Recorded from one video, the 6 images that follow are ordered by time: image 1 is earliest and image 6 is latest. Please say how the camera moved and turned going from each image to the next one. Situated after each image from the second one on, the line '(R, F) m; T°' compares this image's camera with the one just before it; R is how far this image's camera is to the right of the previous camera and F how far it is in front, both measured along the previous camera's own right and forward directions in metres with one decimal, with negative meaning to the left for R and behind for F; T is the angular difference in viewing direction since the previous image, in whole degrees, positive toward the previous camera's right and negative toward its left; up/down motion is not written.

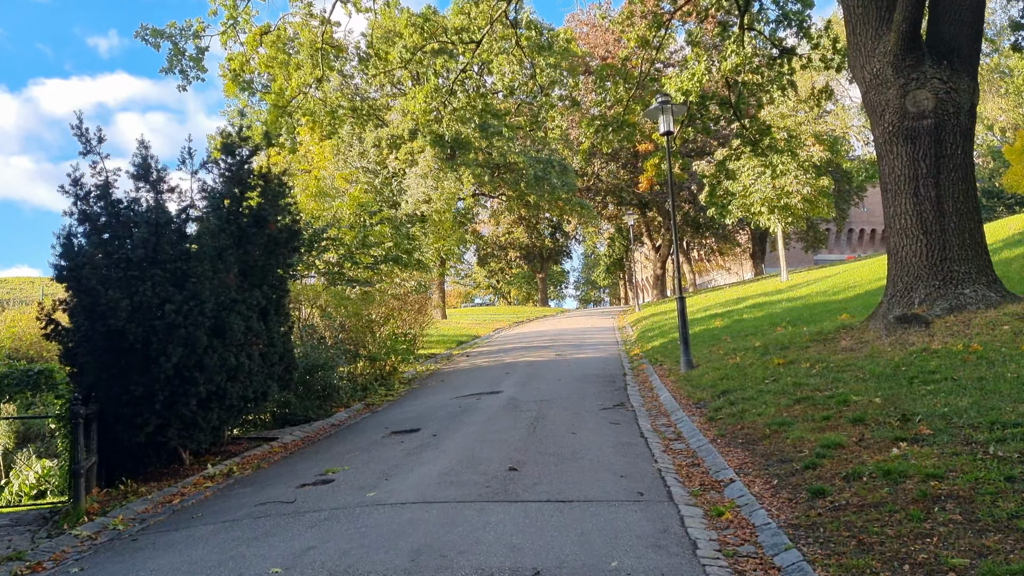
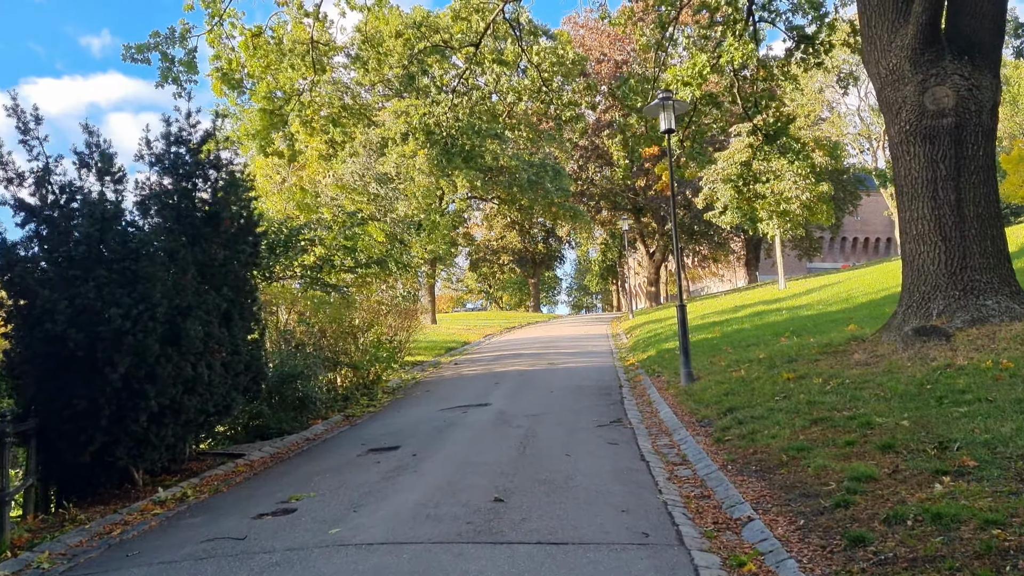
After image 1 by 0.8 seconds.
(0.0, +0.8) m; +1°
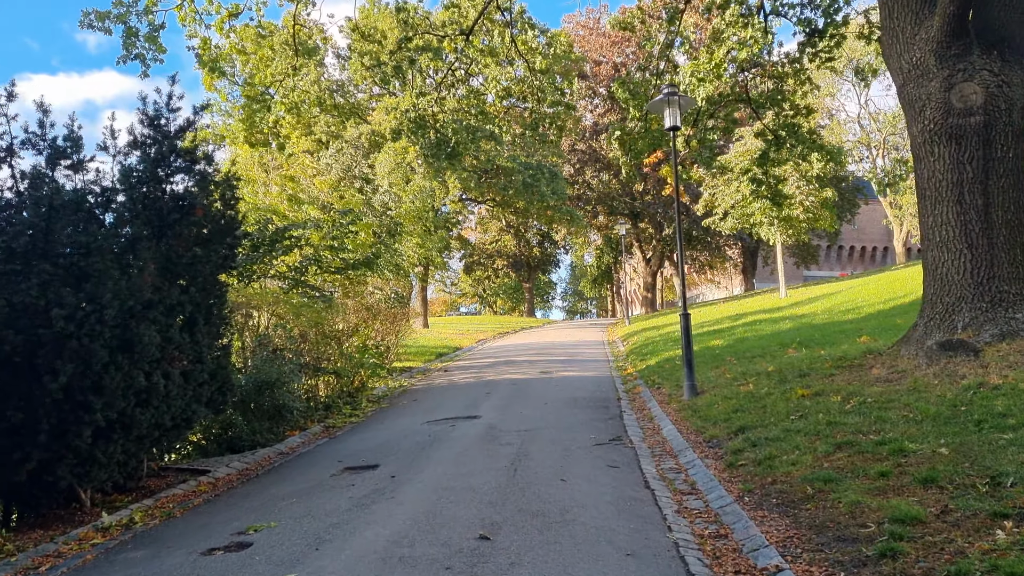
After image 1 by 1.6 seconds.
(0.0, +0.8) m; 0°
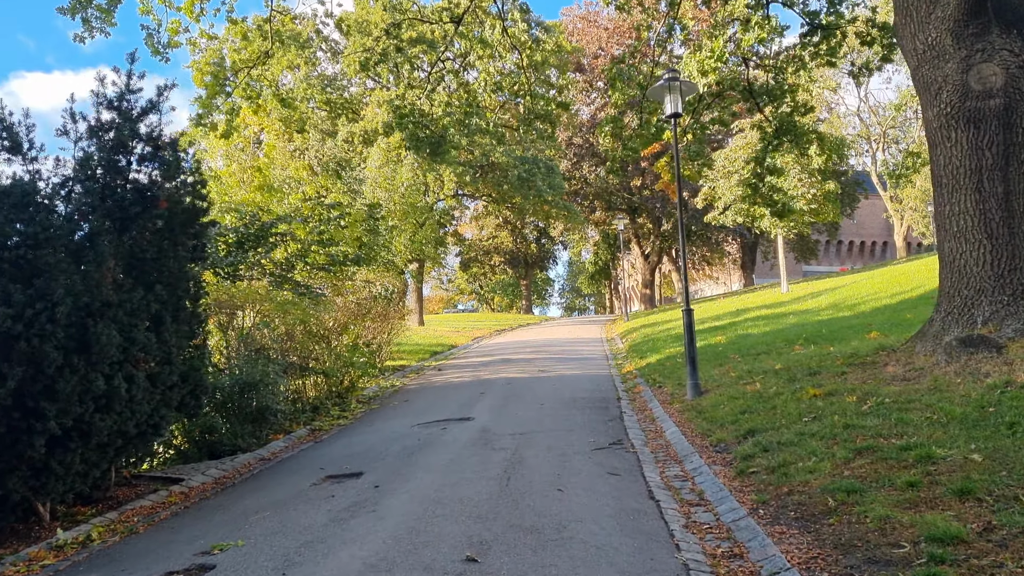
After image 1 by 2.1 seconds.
(0.0, +0.5) m; 0°
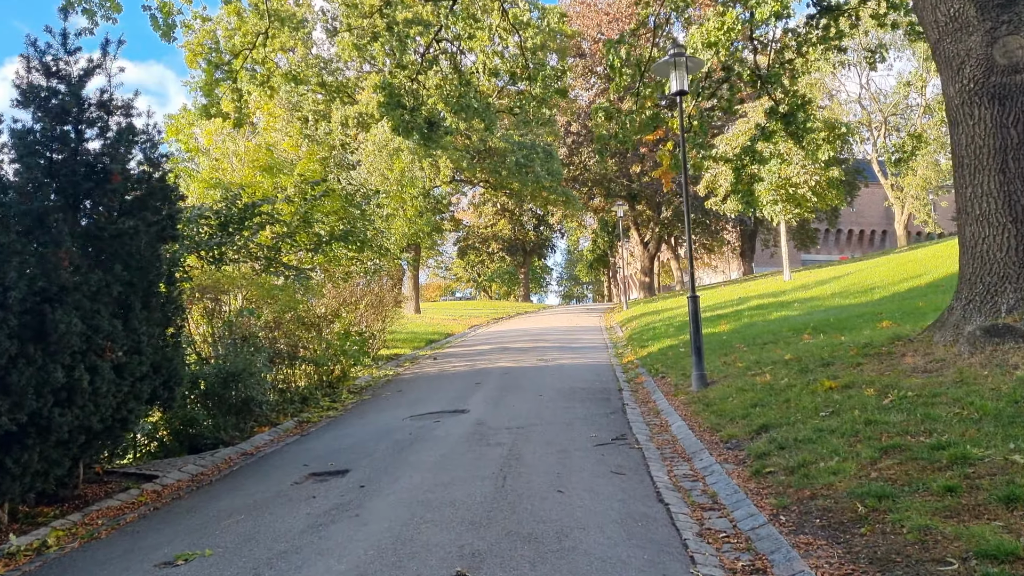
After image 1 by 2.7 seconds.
(0.0, +0.5) m; 0°
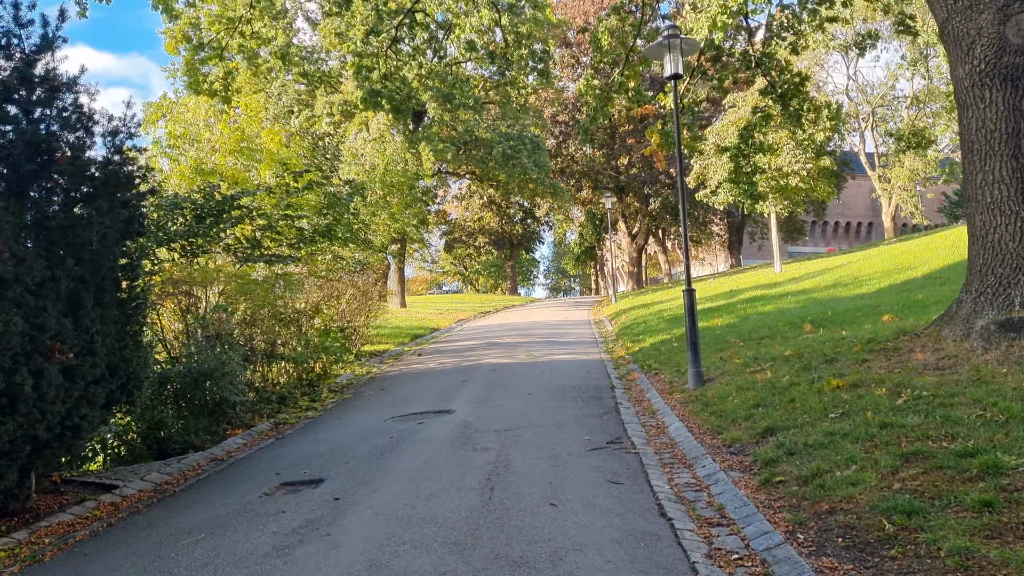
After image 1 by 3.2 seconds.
(0.0, +0.5) m; +1°
